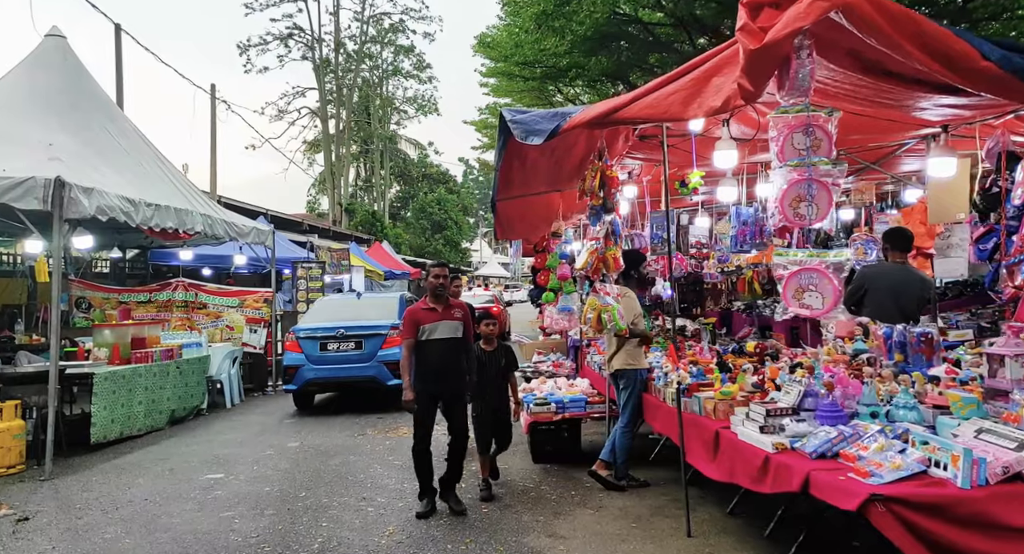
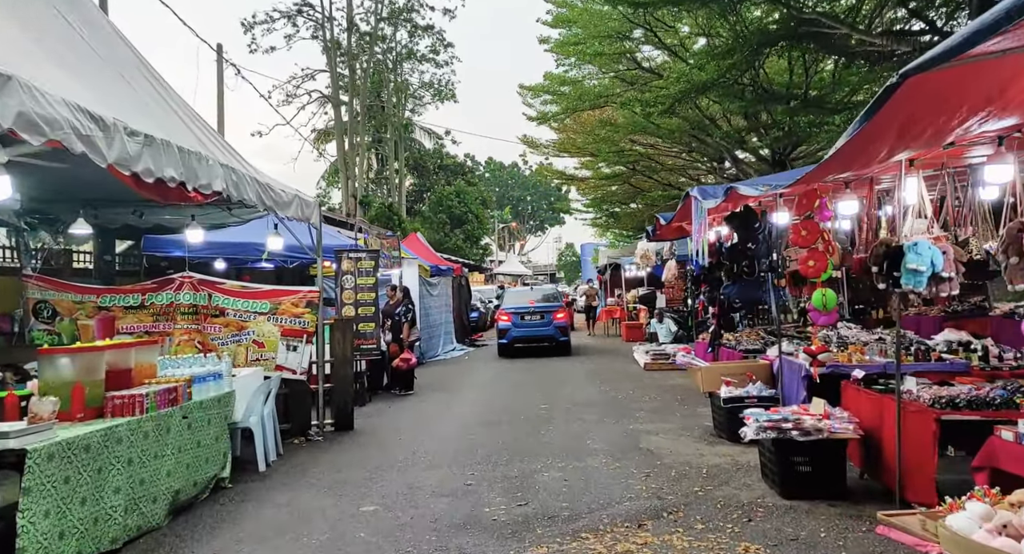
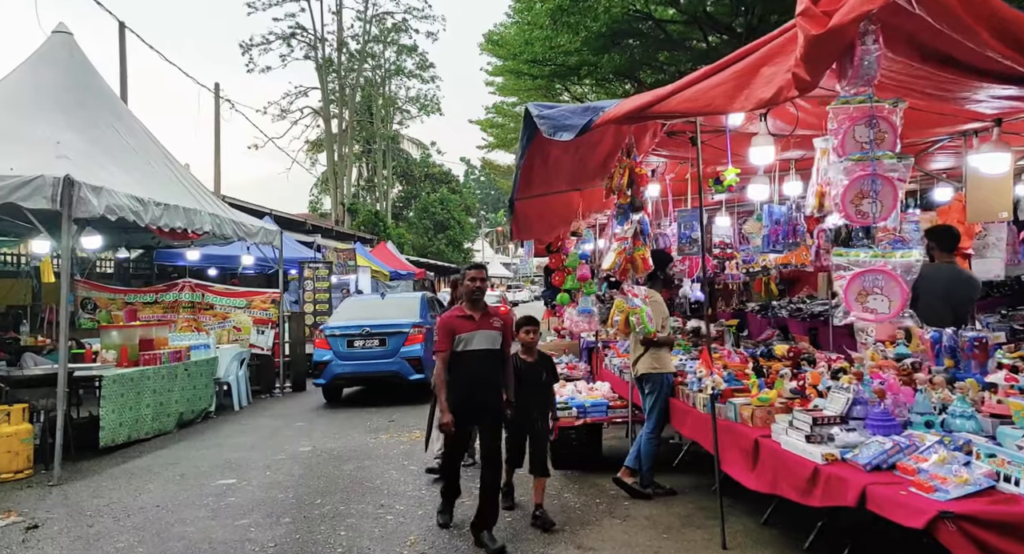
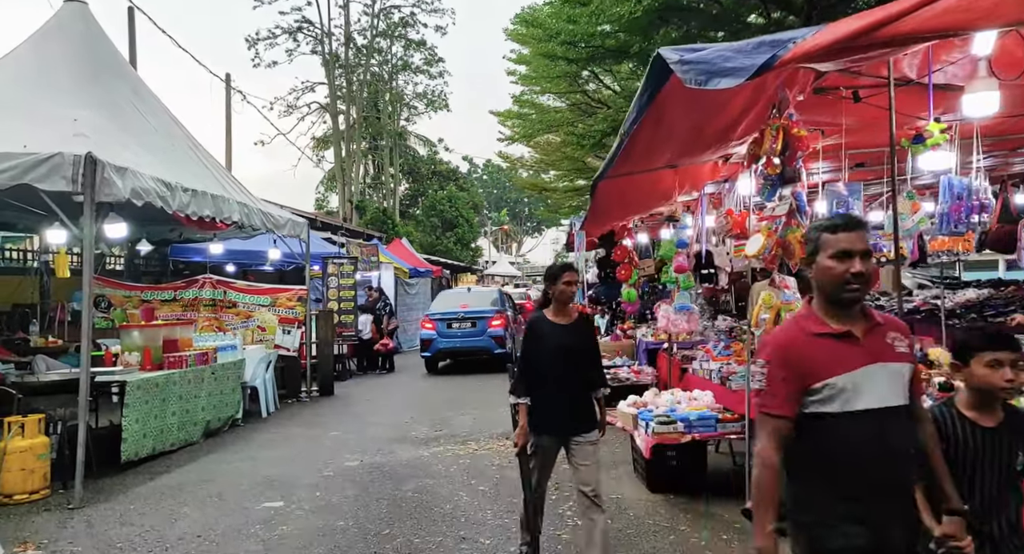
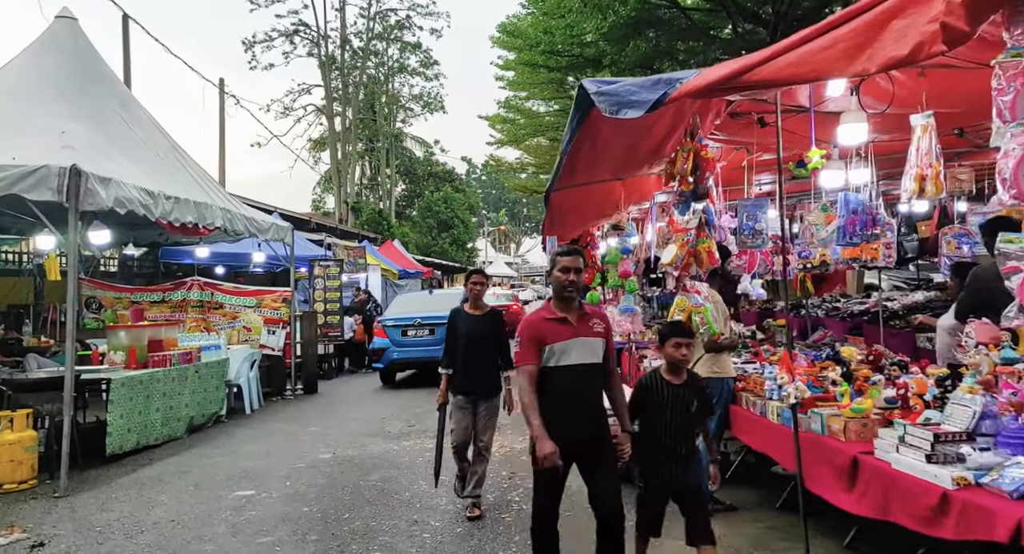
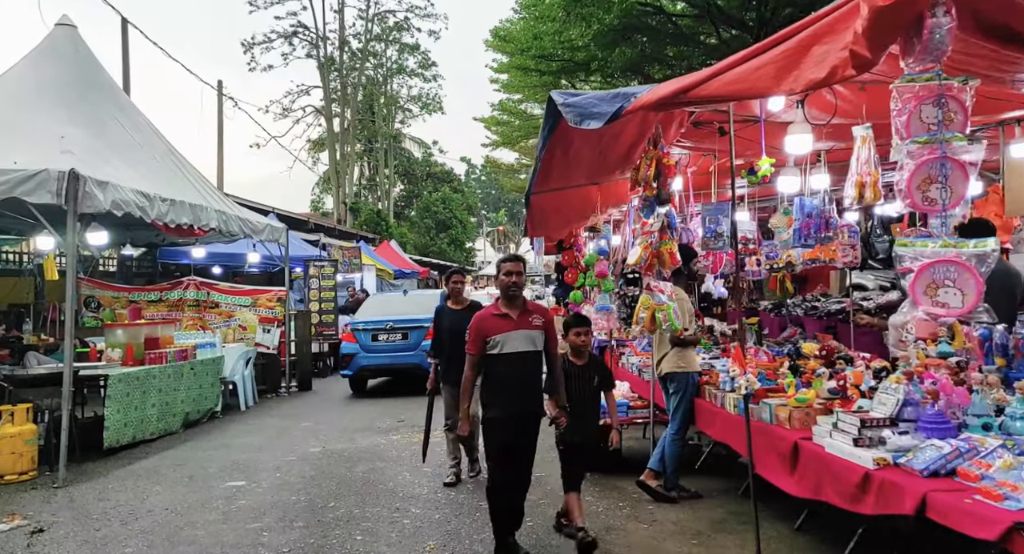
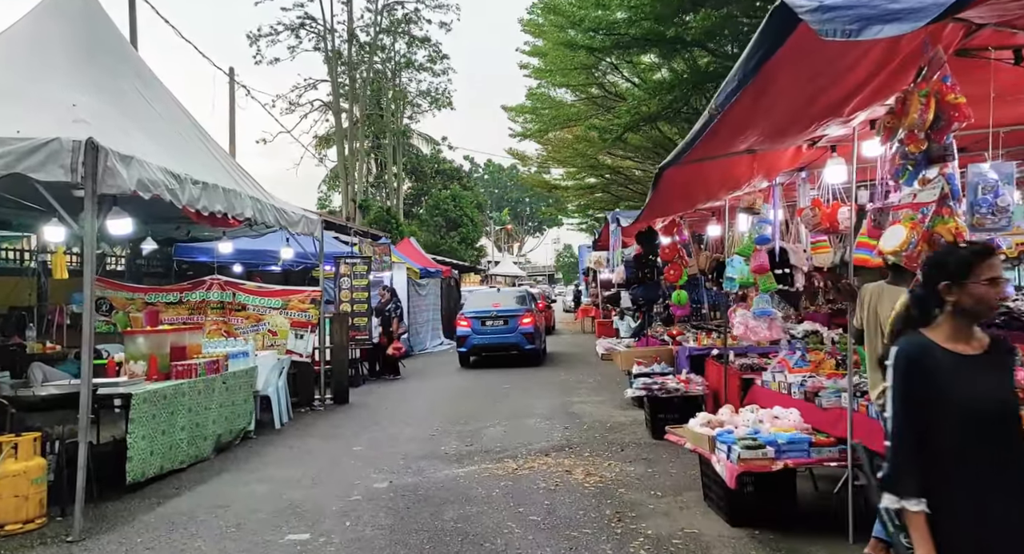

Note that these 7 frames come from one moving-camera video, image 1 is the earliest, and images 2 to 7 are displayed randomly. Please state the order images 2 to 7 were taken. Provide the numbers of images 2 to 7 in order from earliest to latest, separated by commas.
3, 6, 5, 4, 7, 2
